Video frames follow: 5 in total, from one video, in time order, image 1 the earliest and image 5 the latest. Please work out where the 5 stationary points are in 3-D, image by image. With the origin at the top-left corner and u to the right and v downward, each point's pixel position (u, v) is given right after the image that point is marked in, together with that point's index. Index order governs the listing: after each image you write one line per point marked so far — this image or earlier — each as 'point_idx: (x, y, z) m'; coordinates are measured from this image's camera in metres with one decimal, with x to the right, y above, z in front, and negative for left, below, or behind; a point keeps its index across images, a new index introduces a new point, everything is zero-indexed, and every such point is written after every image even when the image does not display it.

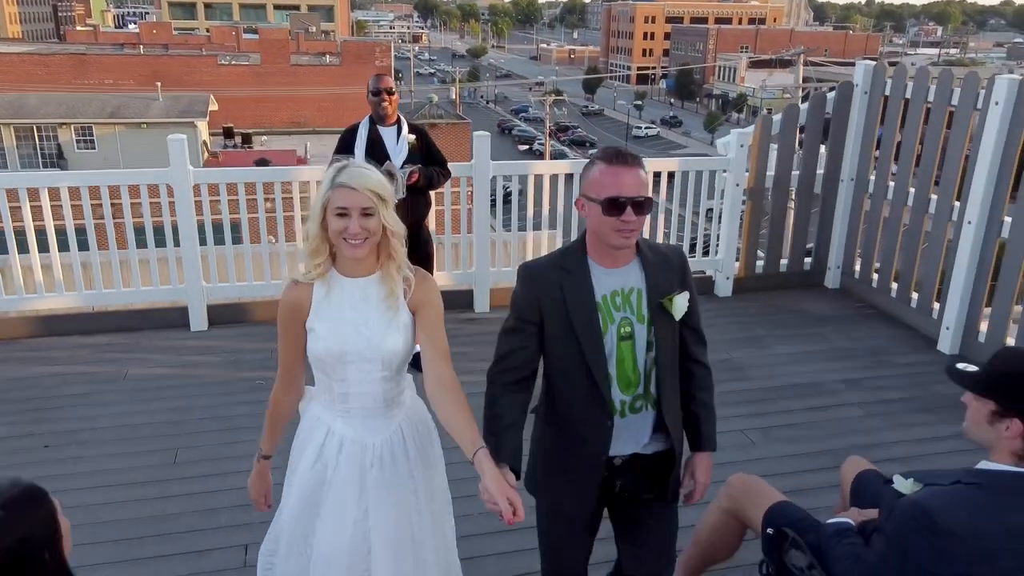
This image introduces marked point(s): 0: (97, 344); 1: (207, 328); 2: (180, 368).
0: (-2.4, -0.3, +4.6) m
1: (-1.8, -0.2, +4.8) m
2: (-1.8, -0.4, +4.3) m
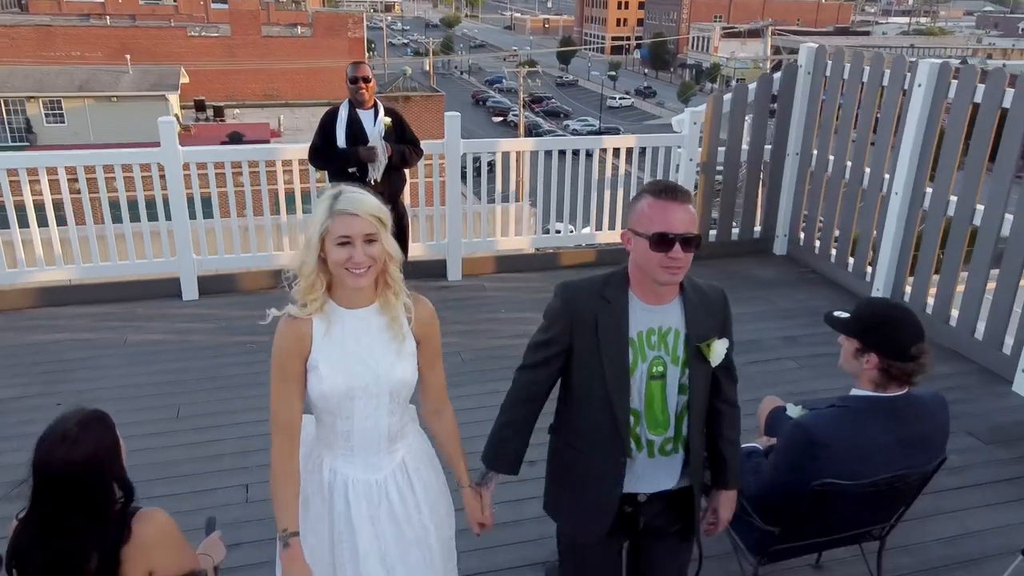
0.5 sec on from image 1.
0: (-2.6, -0.2, +4.9) m
1: (-2.0, 0.0, +5.1) m
2: (-2.0, -0.3, +4.6) m
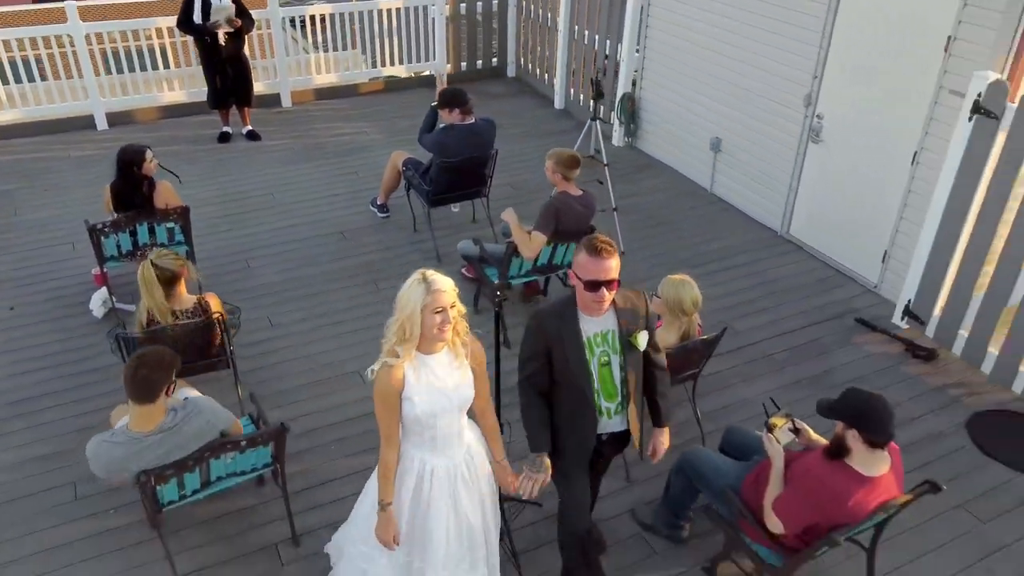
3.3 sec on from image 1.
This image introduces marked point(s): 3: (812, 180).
0: (-4.4, +1.3, +7.2) m
1: (-3.9, +1.5, +7.5) m
2: (-3.7, +1.3, +7.1) m
3: (+2.1, +0.7, +5.5) m
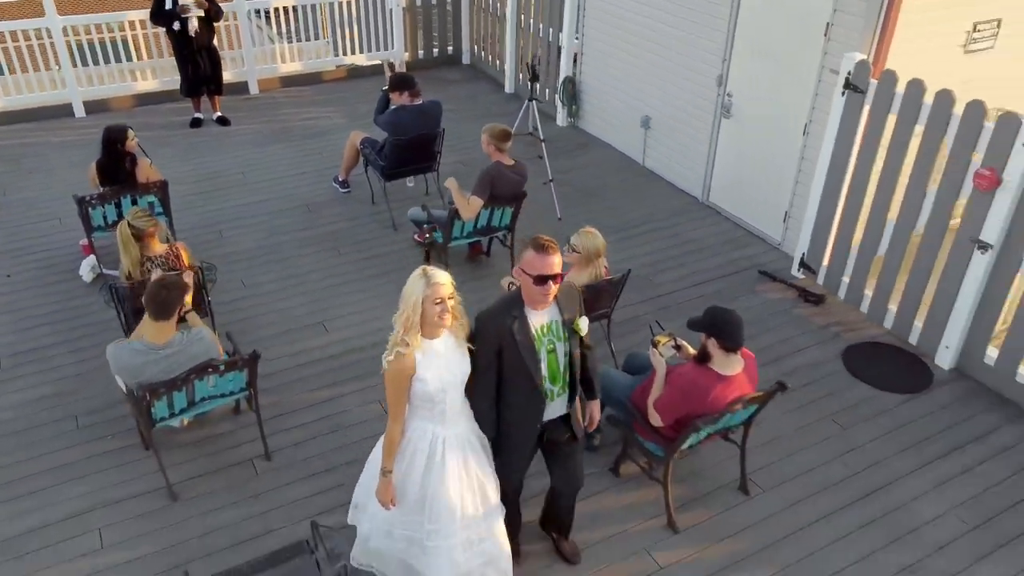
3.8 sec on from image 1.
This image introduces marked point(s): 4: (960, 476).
0: (-4.8, +1.6, +7.7) m
1: (-4.4, +1.8, +8.0) m
2: (-4.2, +1.5, +7.6) m
3: (+1.7, +1.1, +6.2) m
4: (+2.3, -1.0, +4.0) m
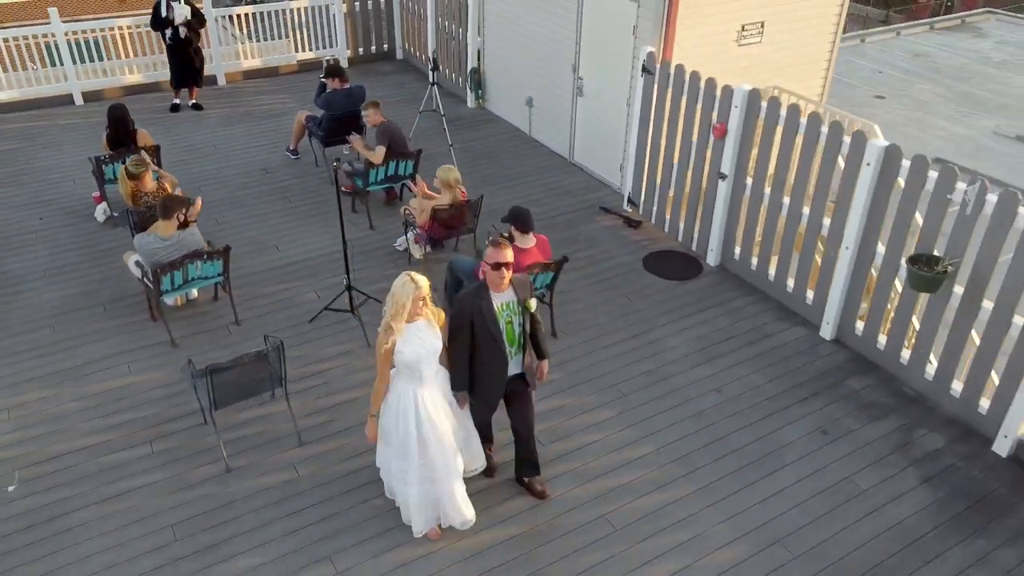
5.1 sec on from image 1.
0: (-5.8, +2.1, +9.5) m
1: (-5.4, +2.3, +9.9) m
2: (-5.2, +2.0, +9.5) m
3: (+0.7, +1.7, +8.2) m
4: (+1.5, -0.3, +6.1) m
